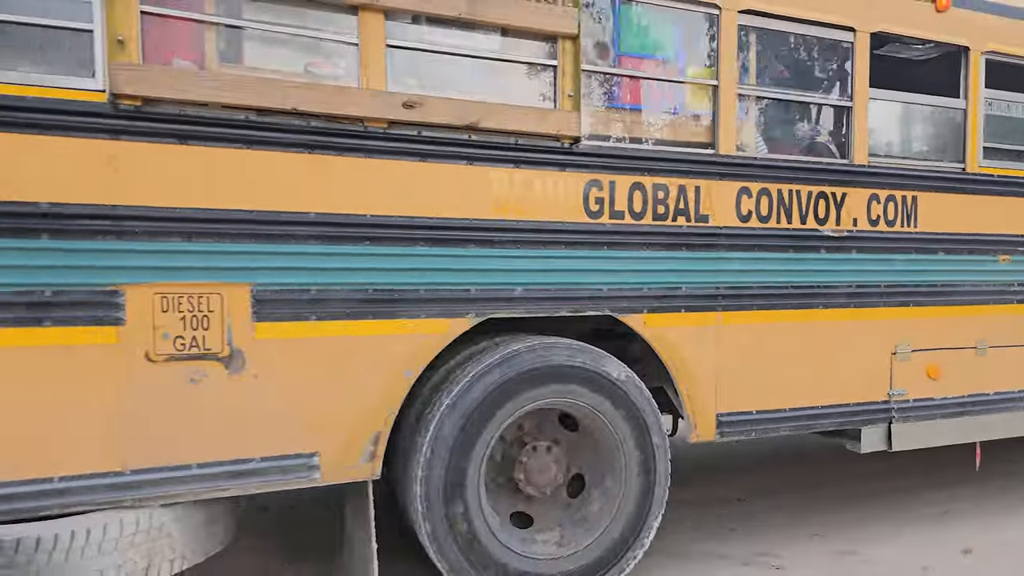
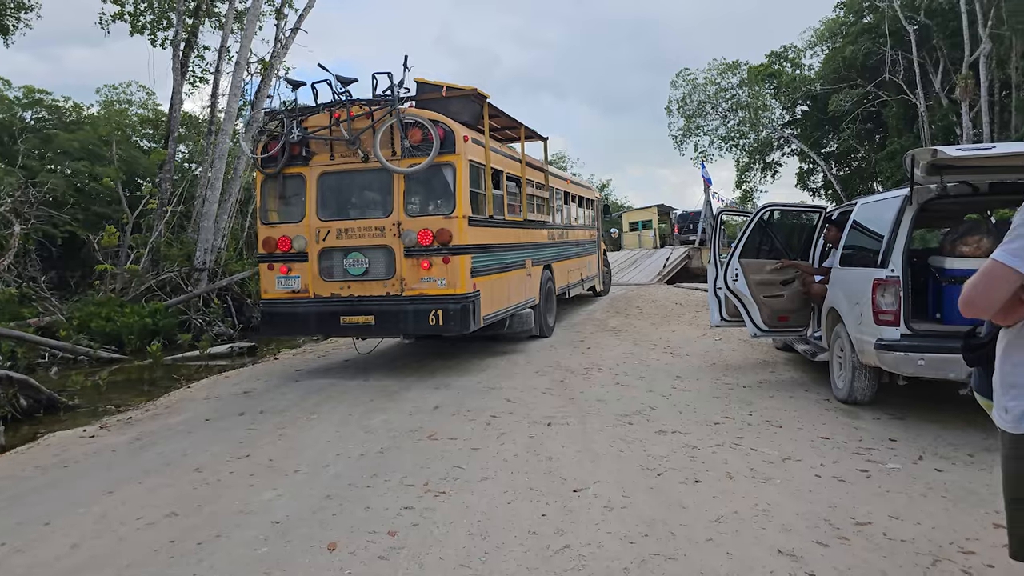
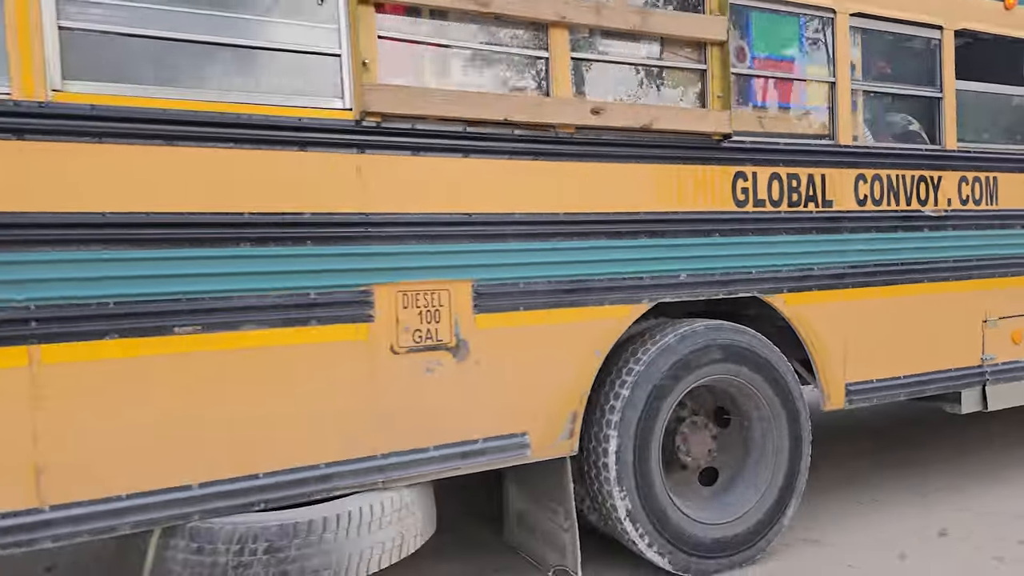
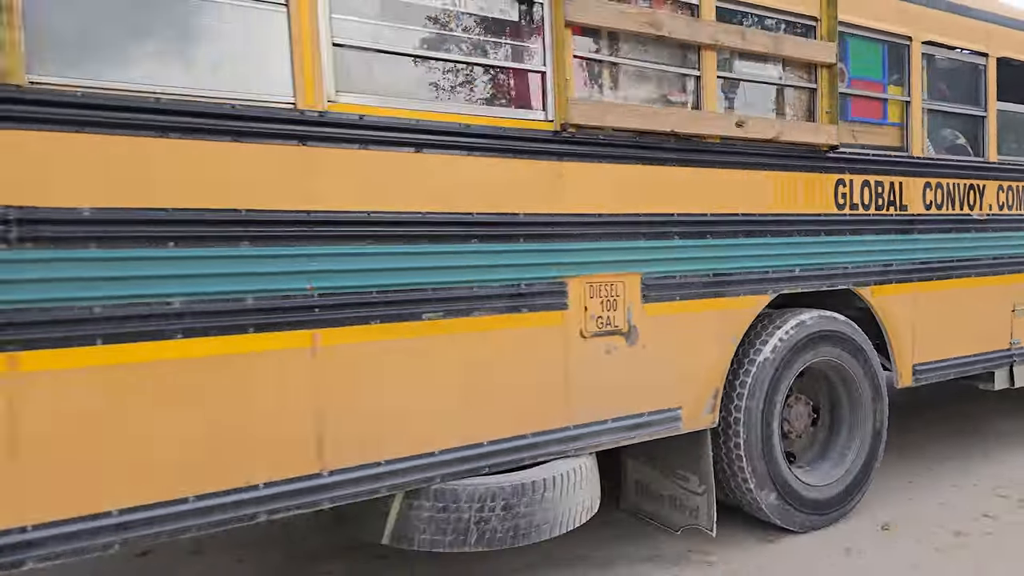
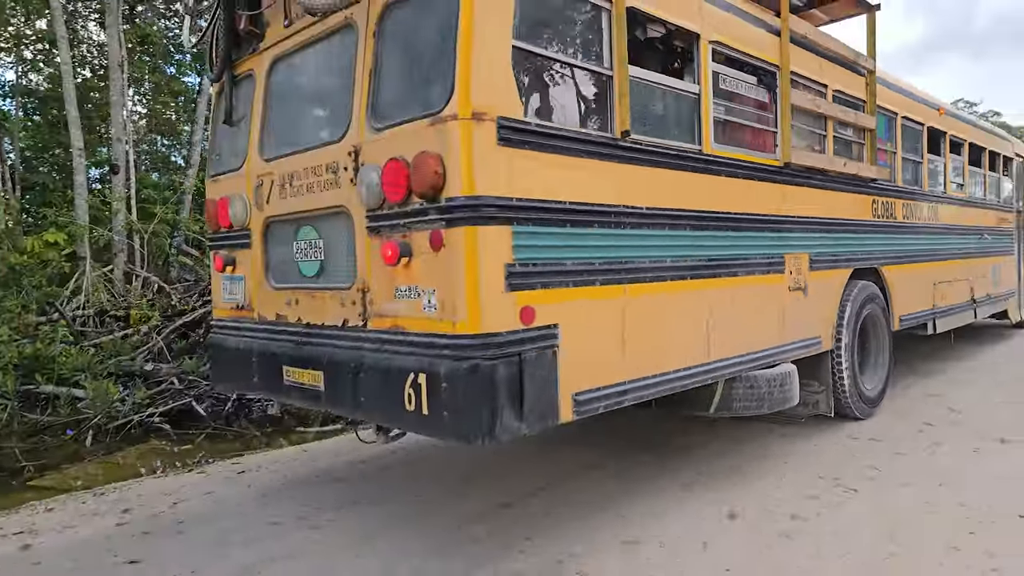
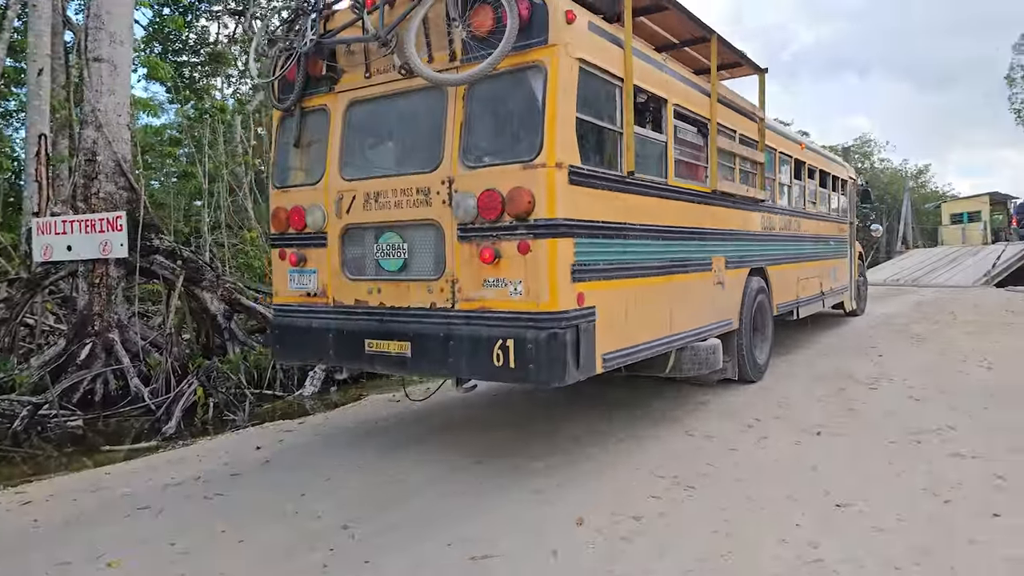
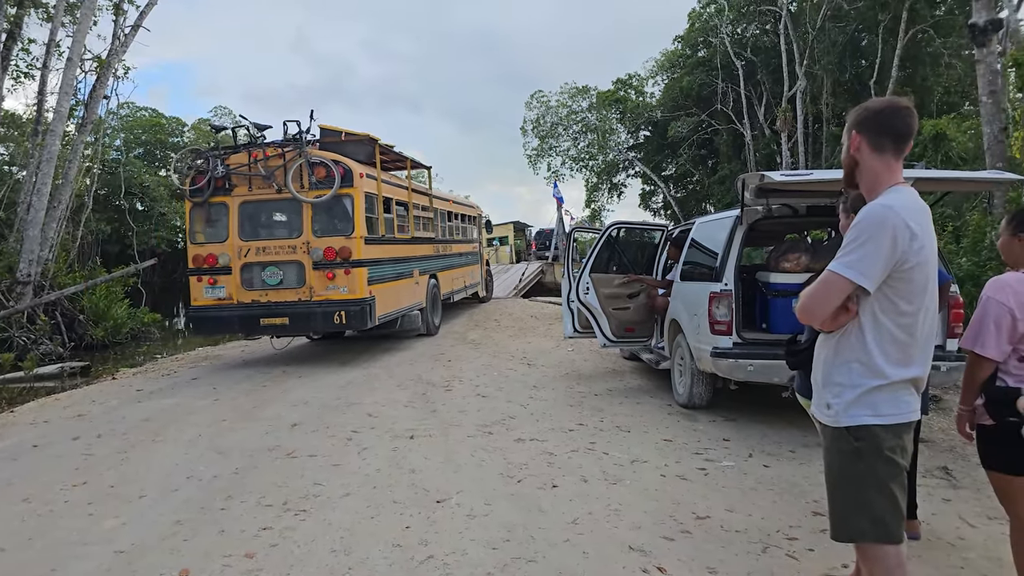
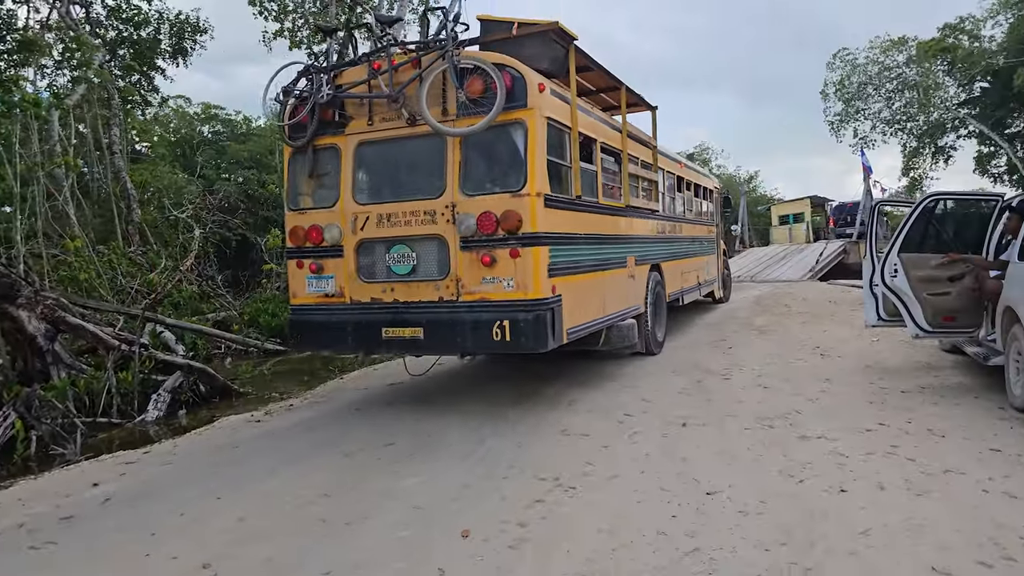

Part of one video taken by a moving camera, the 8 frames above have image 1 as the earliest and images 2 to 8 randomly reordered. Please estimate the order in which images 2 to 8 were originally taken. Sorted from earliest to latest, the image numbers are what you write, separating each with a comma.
3, 4, 5, 6, 8, 2, 7
